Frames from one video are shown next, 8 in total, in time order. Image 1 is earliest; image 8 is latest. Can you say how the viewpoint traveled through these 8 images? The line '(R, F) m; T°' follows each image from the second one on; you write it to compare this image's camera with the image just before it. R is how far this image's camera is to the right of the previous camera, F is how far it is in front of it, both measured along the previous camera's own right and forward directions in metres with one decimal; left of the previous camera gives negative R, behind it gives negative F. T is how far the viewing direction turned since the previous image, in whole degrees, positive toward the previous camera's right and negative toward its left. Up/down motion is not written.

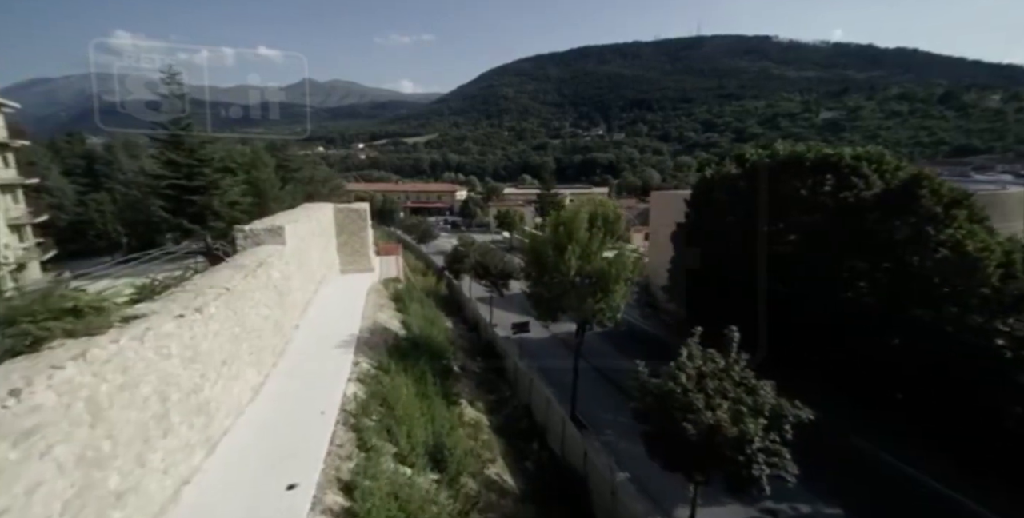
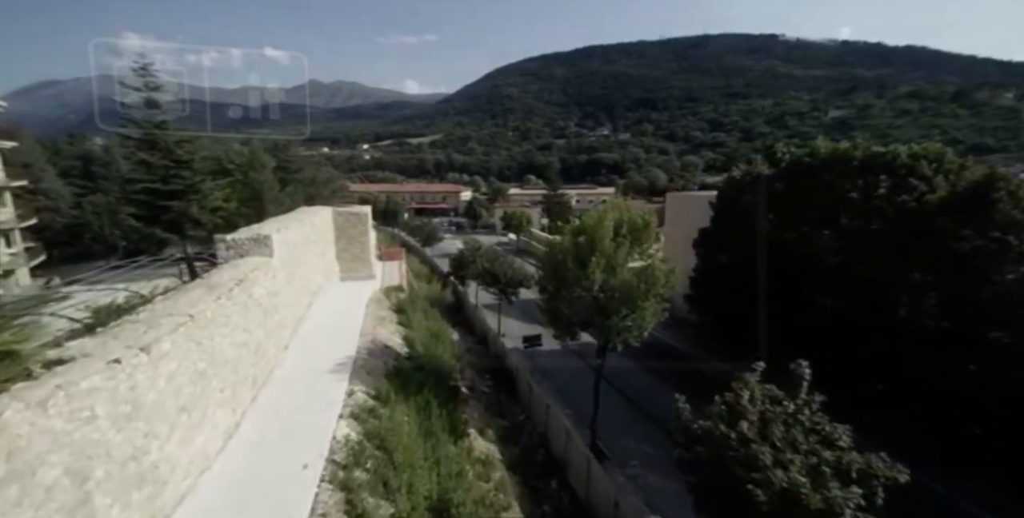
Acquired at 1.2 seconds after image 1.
(-0.2, +1.0) m; -1°
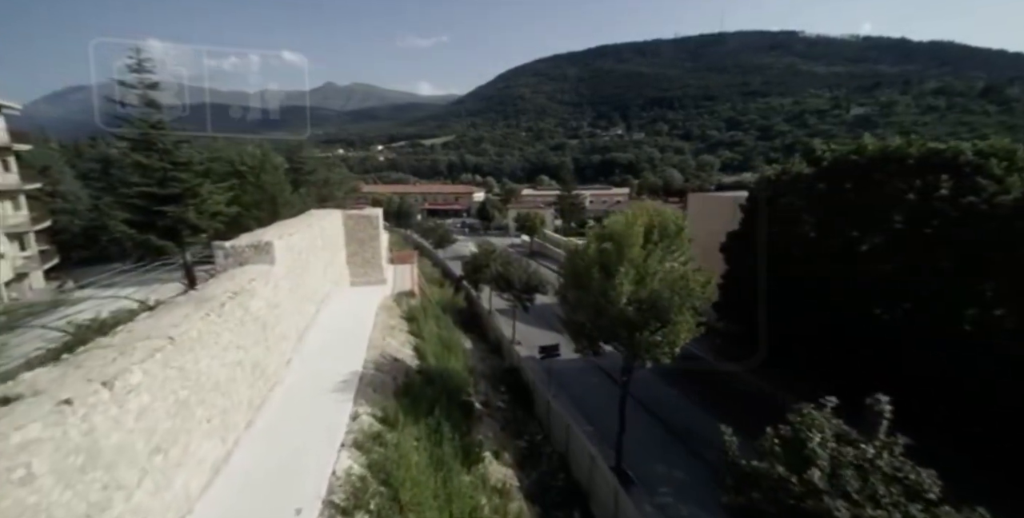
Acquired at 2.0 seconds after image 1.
(-0.1, +0.6) m; -2°
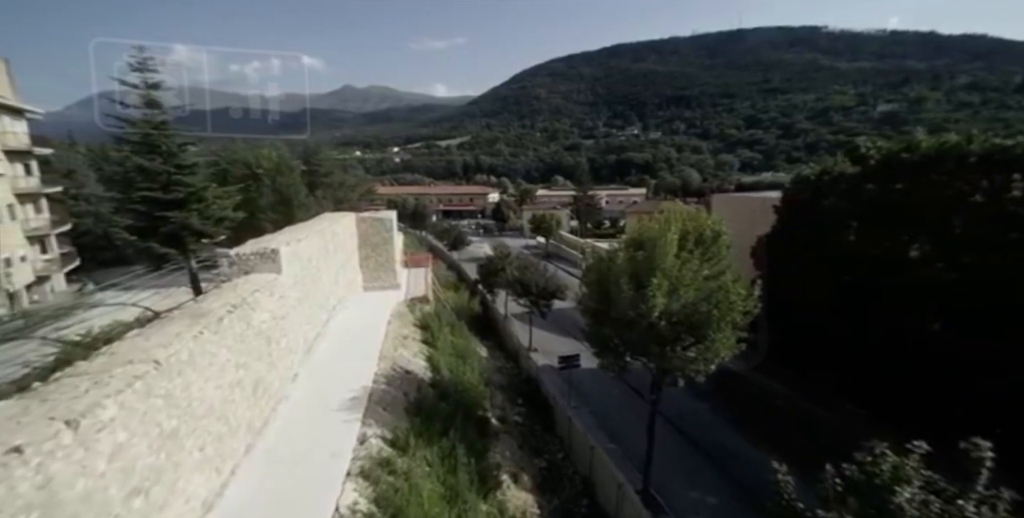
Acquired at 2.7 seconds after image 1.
(-0.1, +0.5) m; -2°
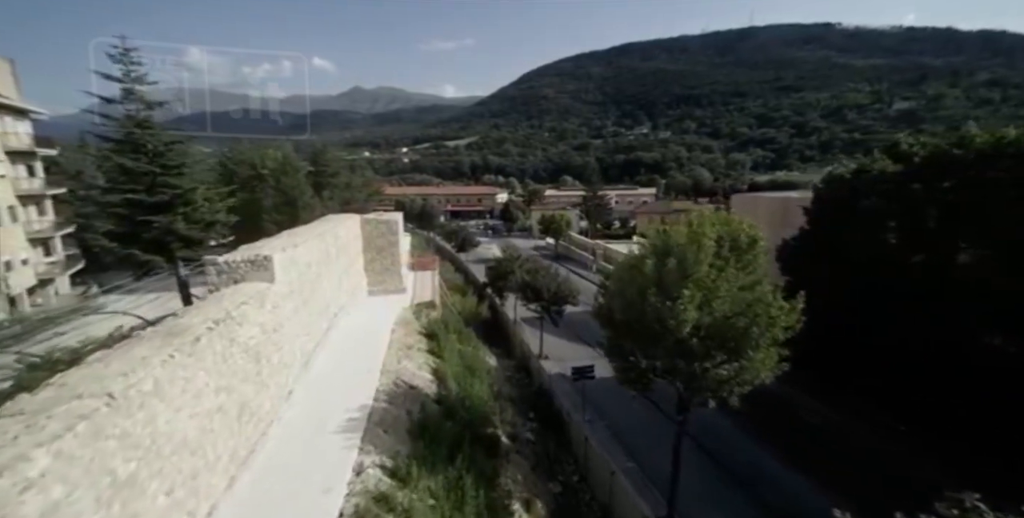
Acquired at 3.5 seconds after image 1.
(-0.1, +0.6) m; -1°
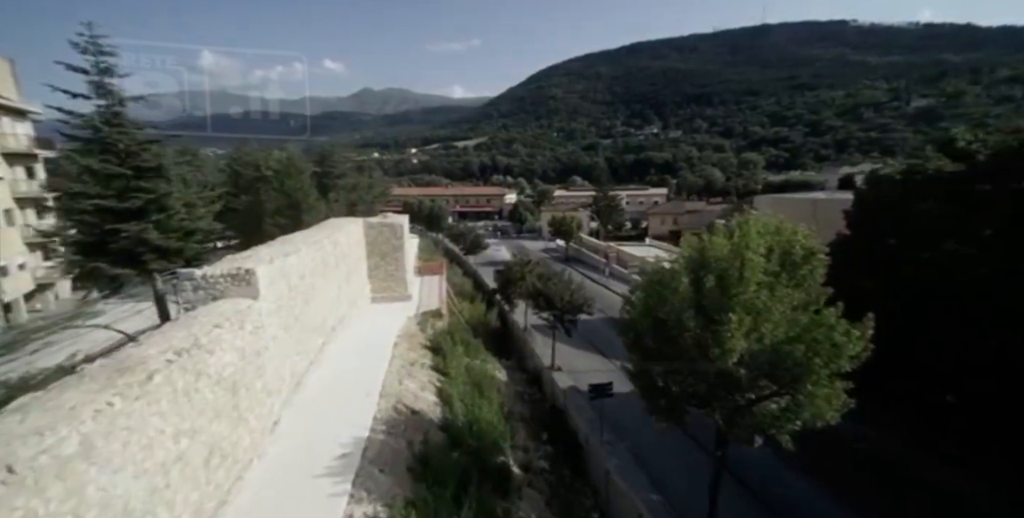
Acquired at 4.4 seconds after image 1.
(-0.1, +0.8) m; -1°
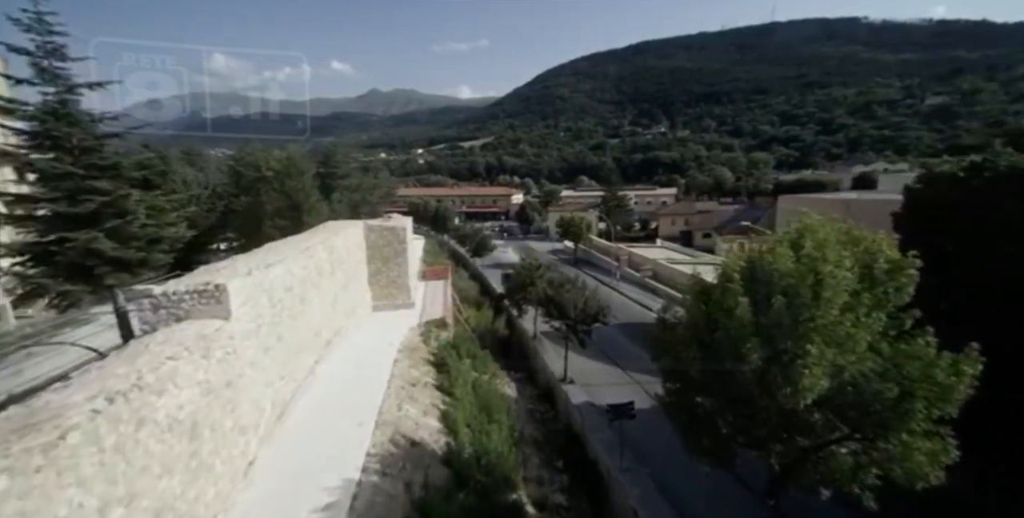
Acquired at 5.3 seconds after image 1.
(-0.1, +0.9) m; -1°
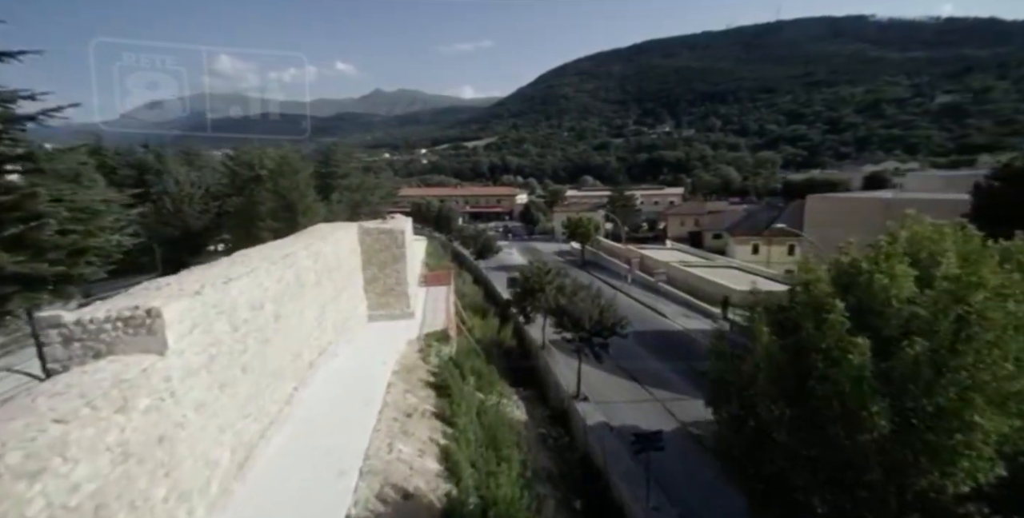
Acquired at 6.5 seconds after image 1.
(-0.1, +1.1) m; 0°
